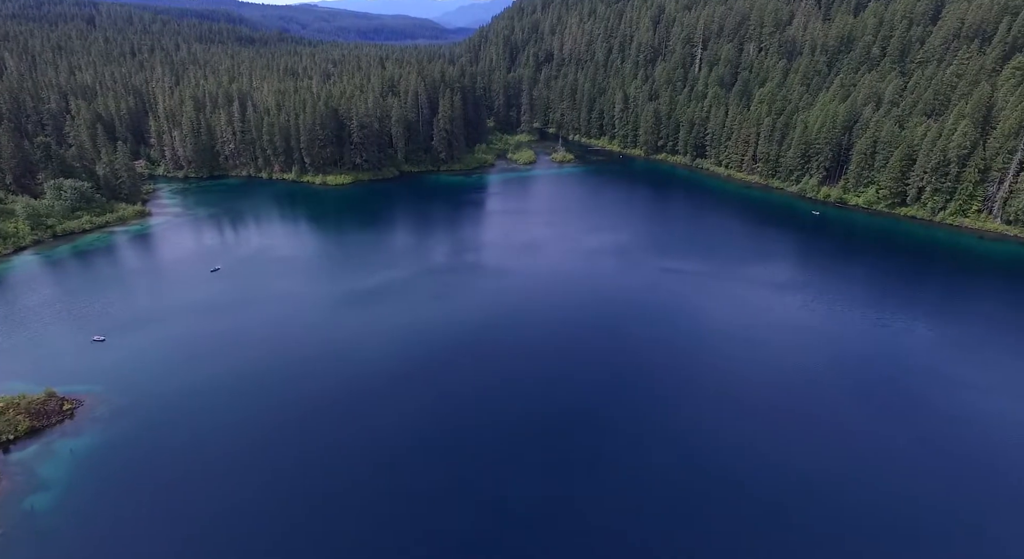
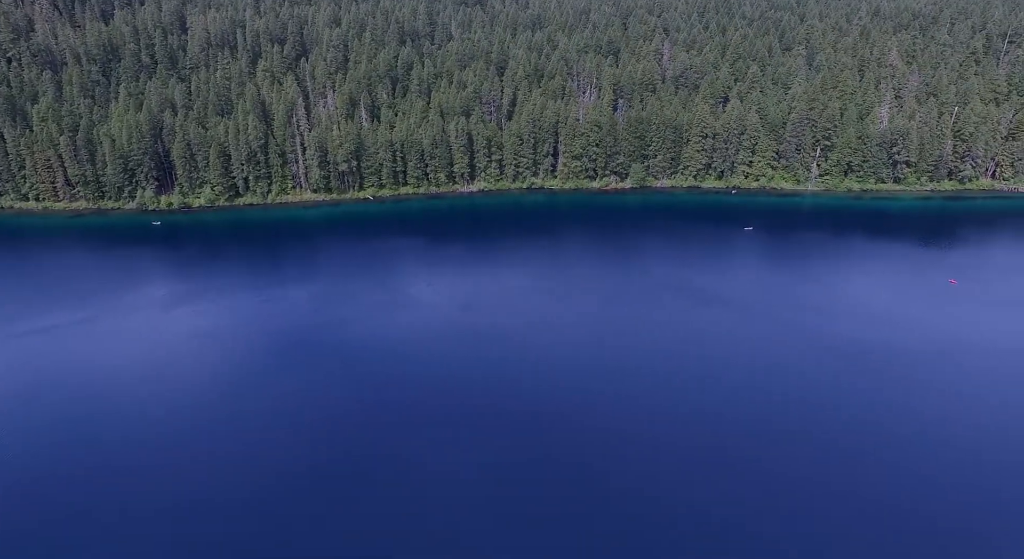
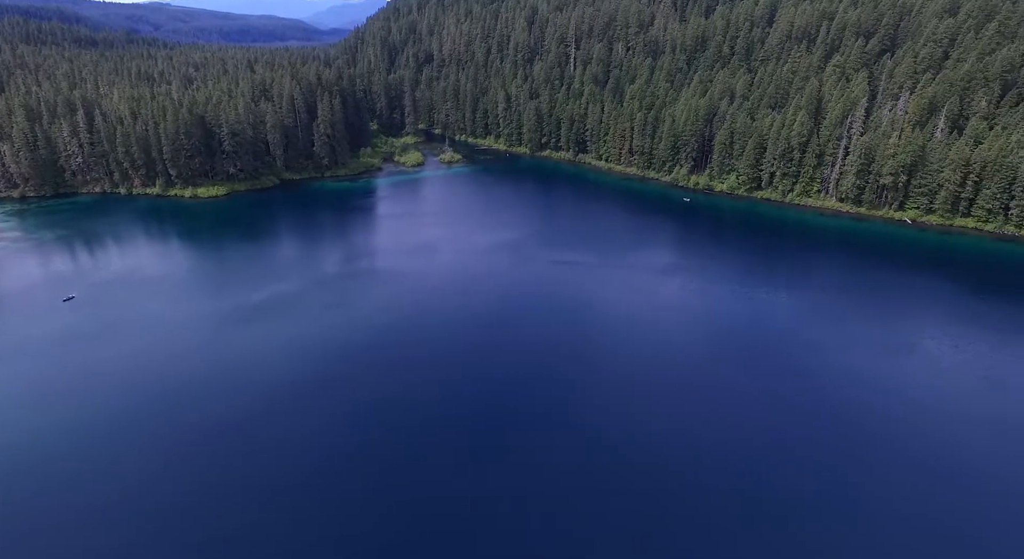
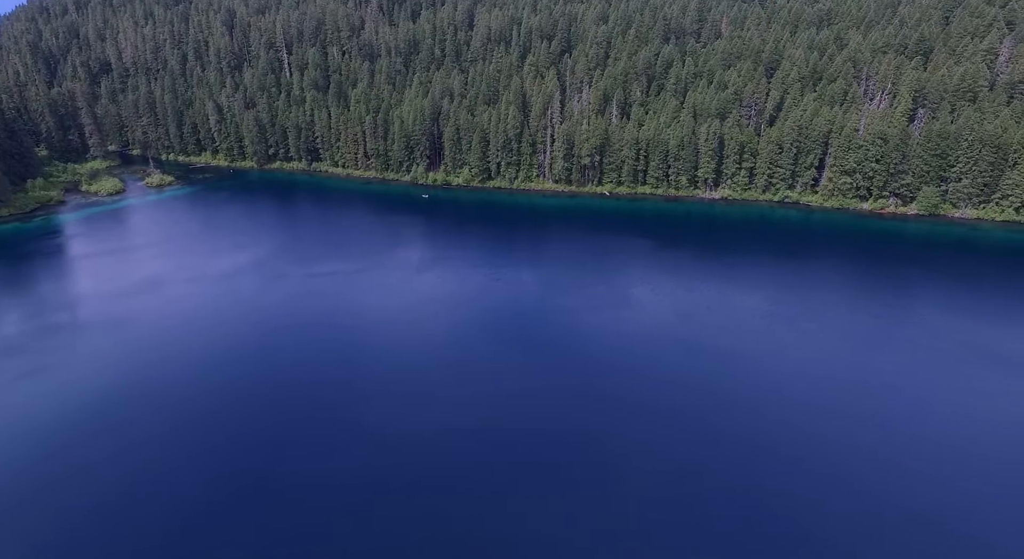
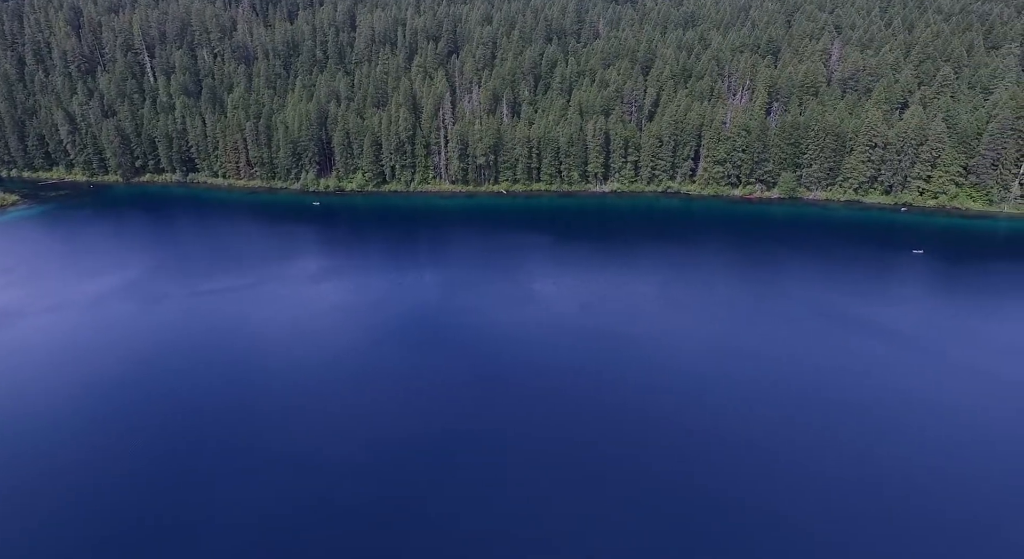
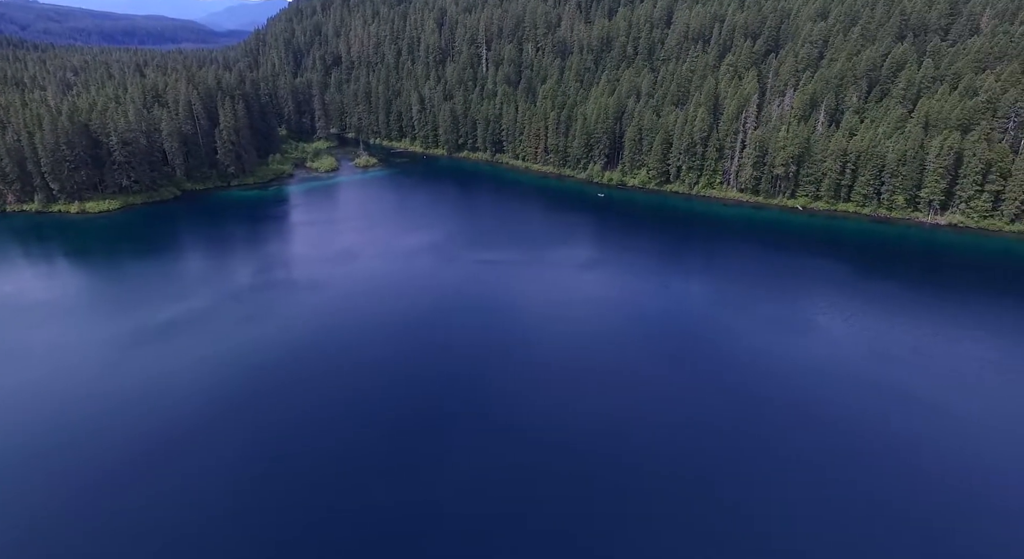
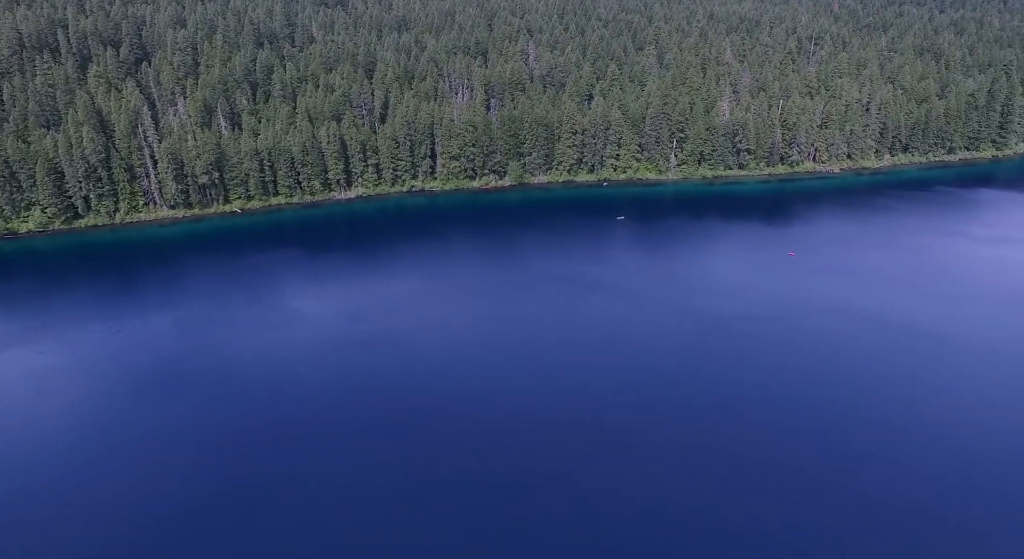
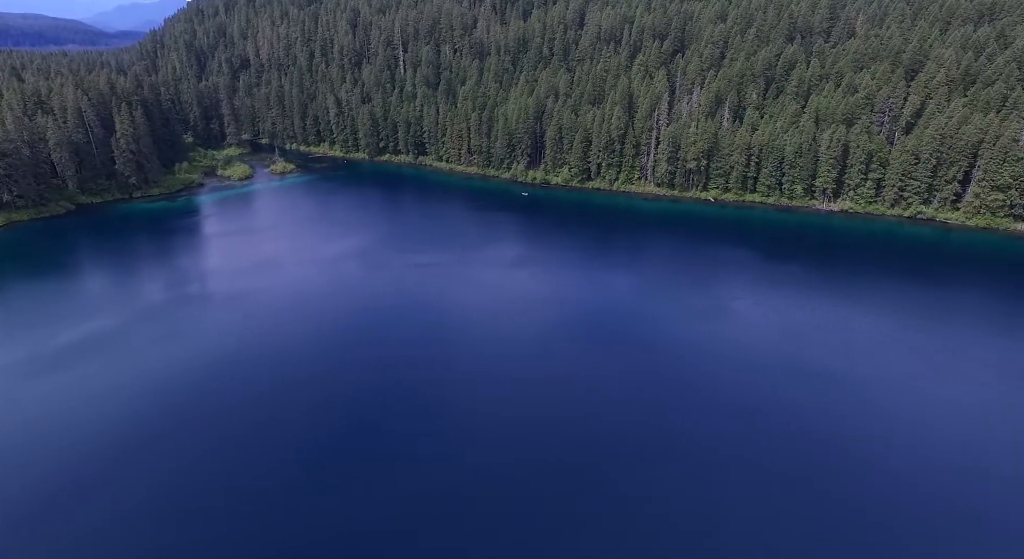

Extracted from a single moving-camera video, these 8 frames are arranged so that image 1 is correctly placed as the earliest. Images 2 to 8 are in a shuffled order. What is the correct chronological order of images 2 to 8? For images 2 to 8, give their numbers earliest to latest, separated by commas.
3, 6, 8, 4, 5, 2, 7
